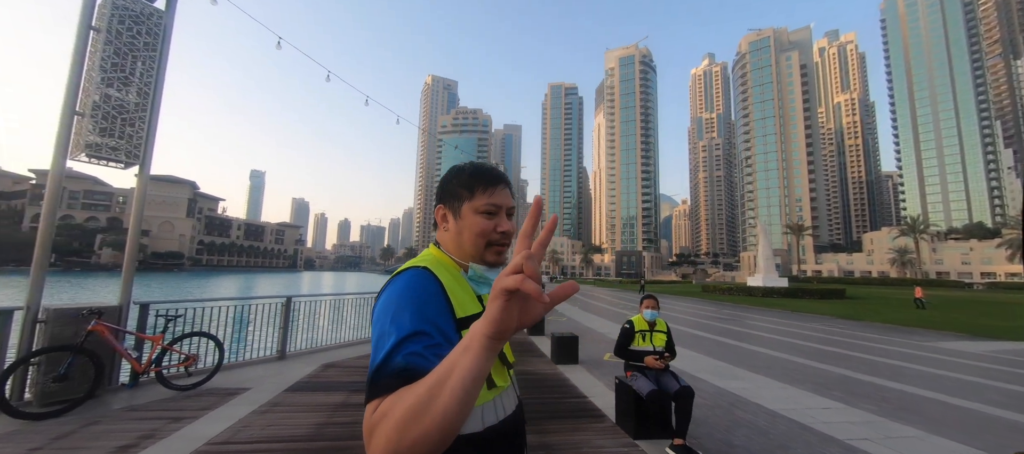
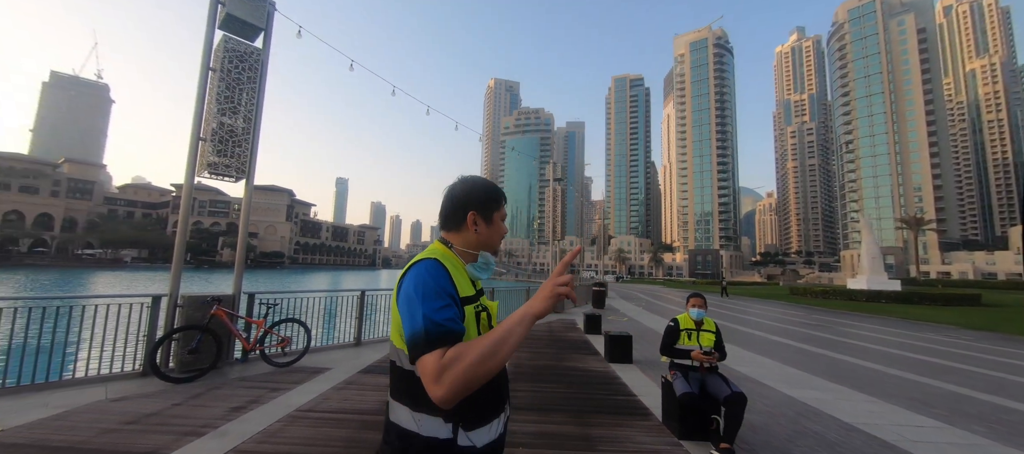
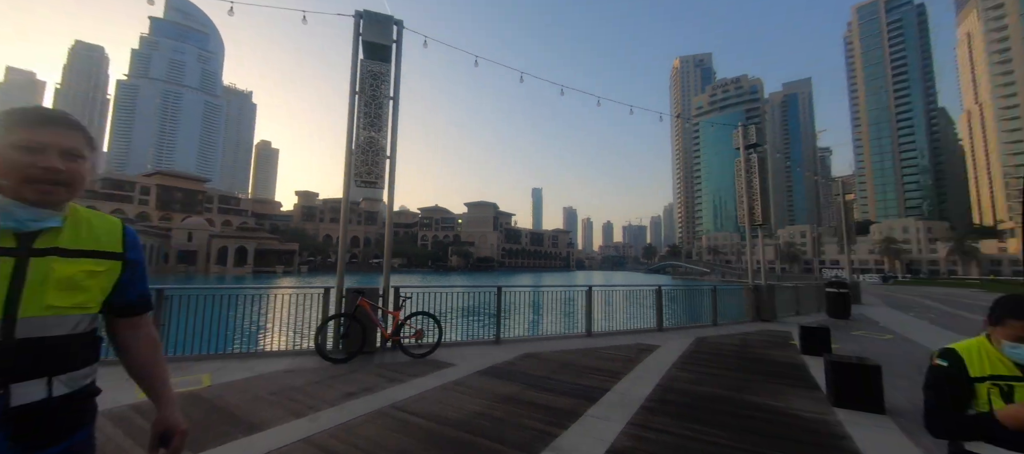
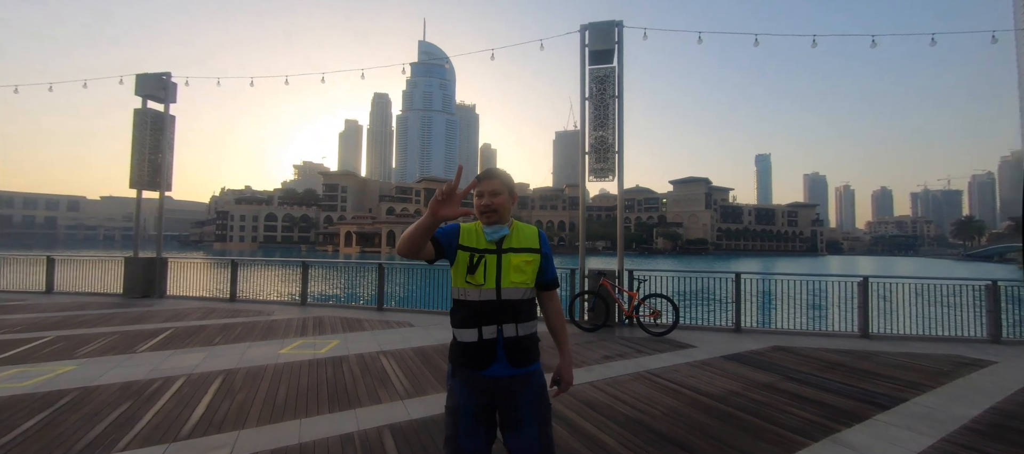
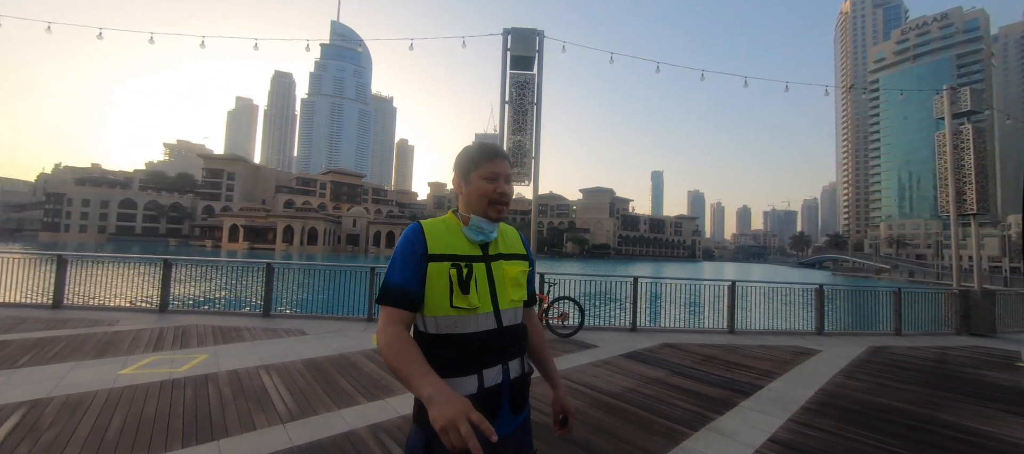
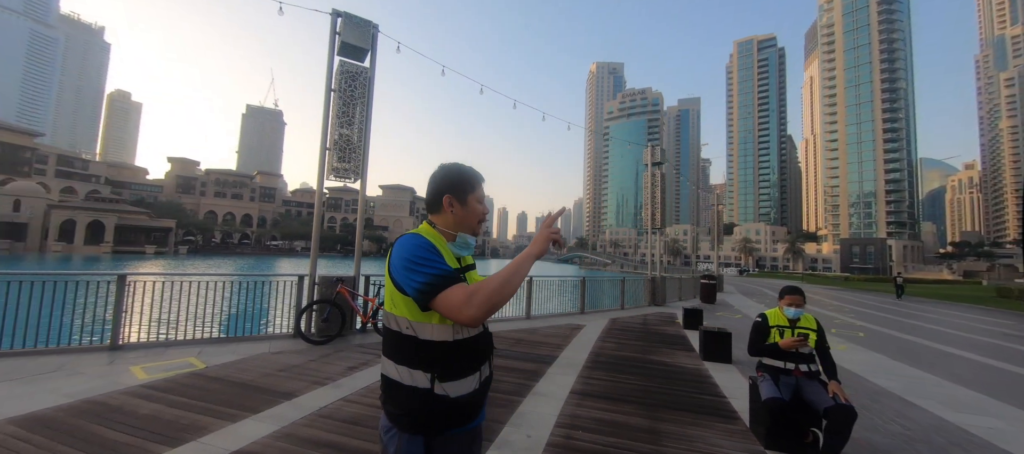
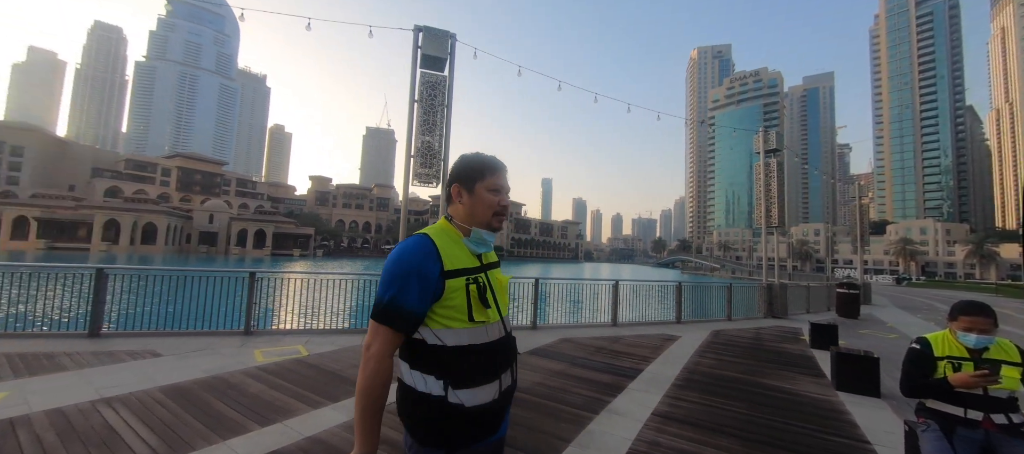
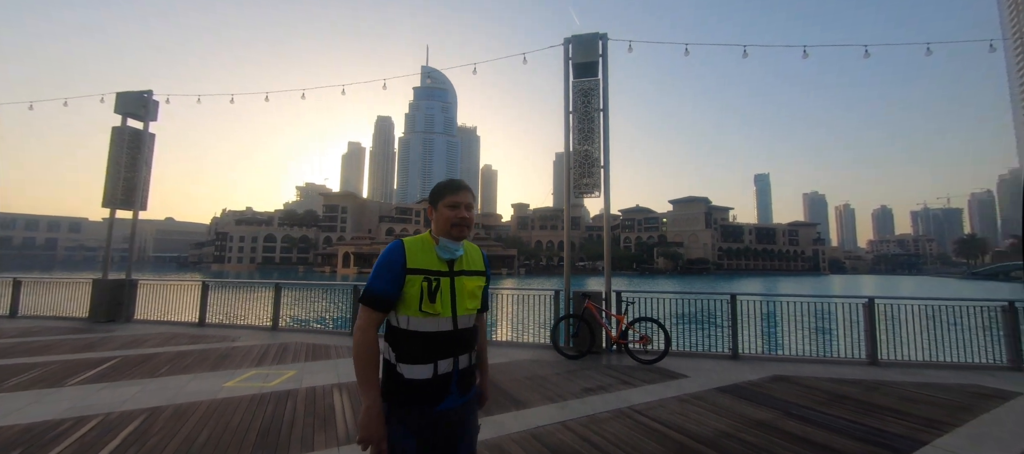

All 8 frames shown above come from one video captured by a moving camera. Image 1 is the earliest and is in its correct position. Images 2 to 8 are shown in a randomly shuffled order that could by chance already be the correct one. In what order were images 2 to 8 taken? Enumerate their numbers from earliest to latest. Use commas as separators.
2, 6, 7, 5, 4, 8, 3
